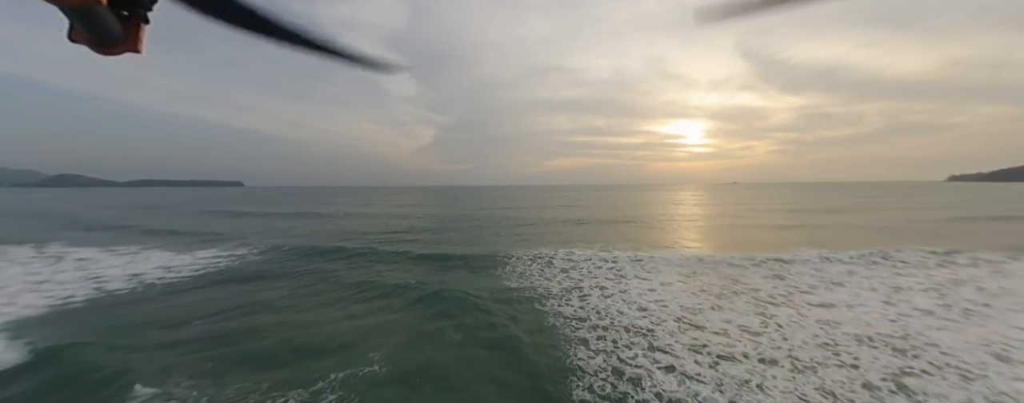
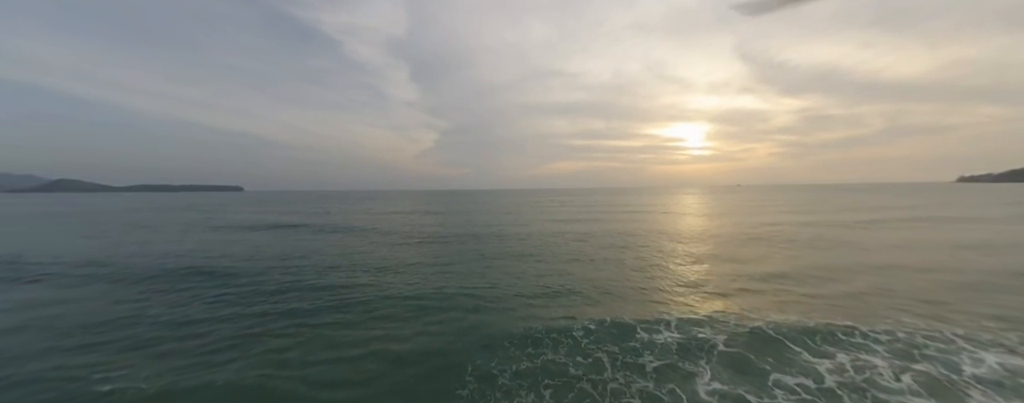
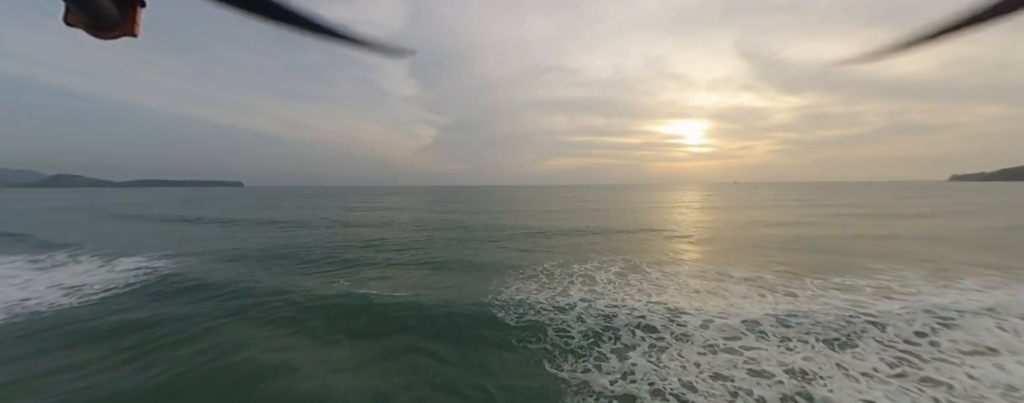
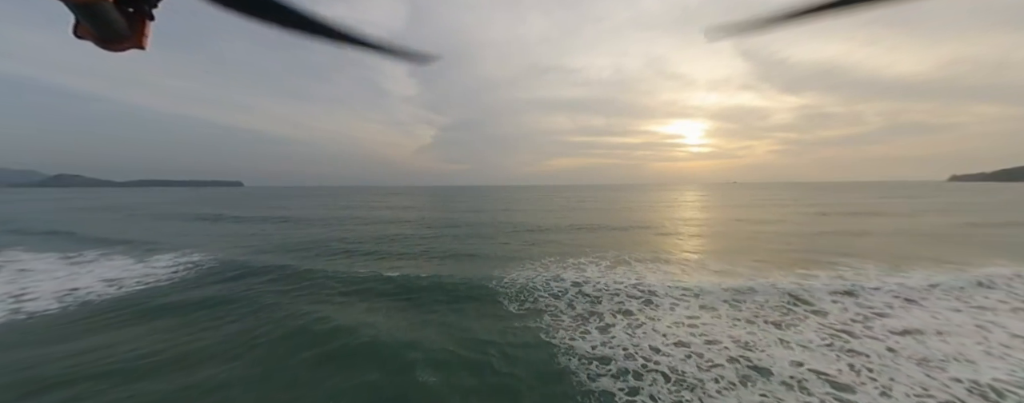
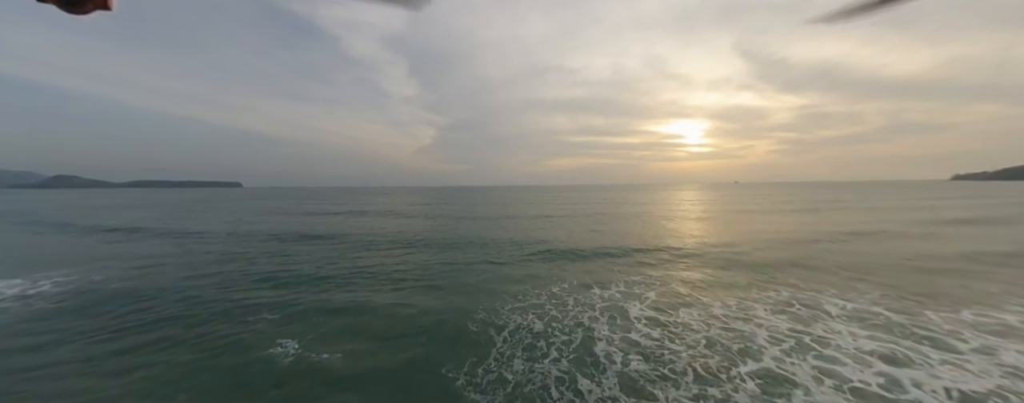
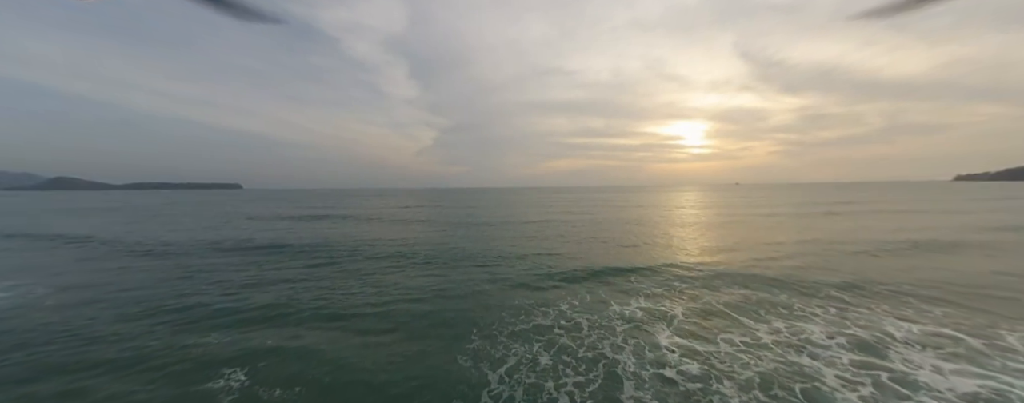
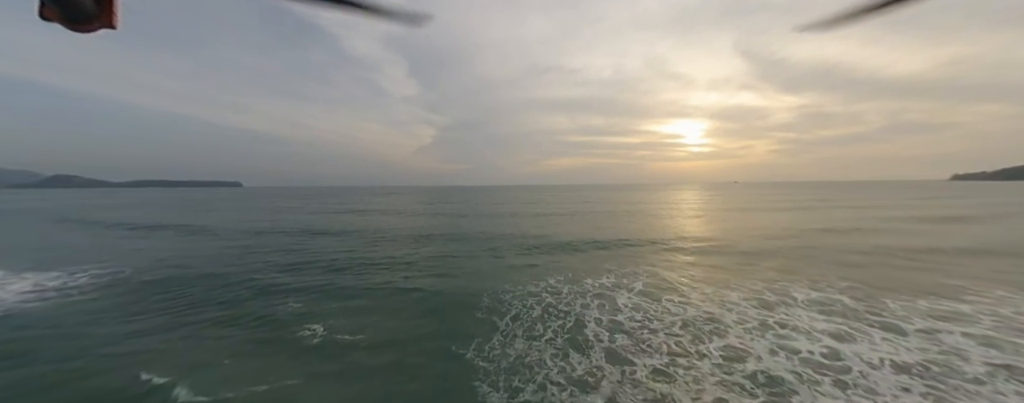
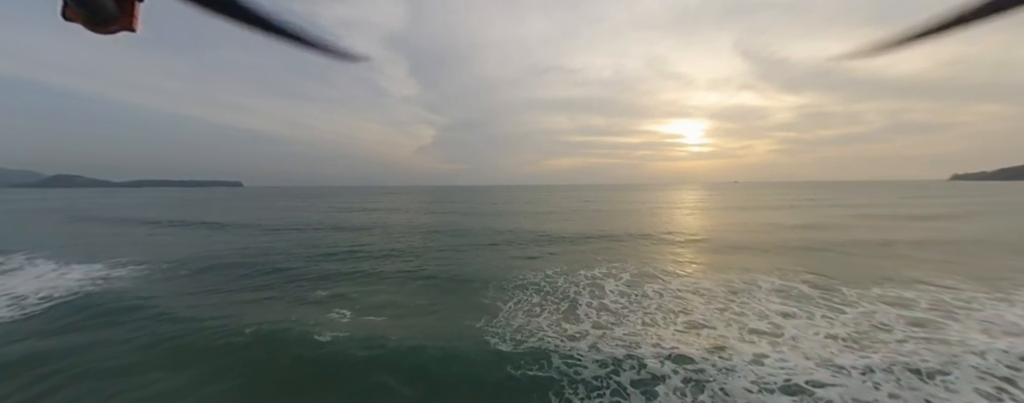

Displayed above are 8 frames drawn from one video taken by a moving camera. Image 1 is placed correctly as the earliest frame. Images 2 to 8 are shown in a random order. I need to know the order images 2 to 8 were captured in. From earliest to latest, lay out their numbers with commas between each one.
4, 3, 8, 7, 5, 6, 2
